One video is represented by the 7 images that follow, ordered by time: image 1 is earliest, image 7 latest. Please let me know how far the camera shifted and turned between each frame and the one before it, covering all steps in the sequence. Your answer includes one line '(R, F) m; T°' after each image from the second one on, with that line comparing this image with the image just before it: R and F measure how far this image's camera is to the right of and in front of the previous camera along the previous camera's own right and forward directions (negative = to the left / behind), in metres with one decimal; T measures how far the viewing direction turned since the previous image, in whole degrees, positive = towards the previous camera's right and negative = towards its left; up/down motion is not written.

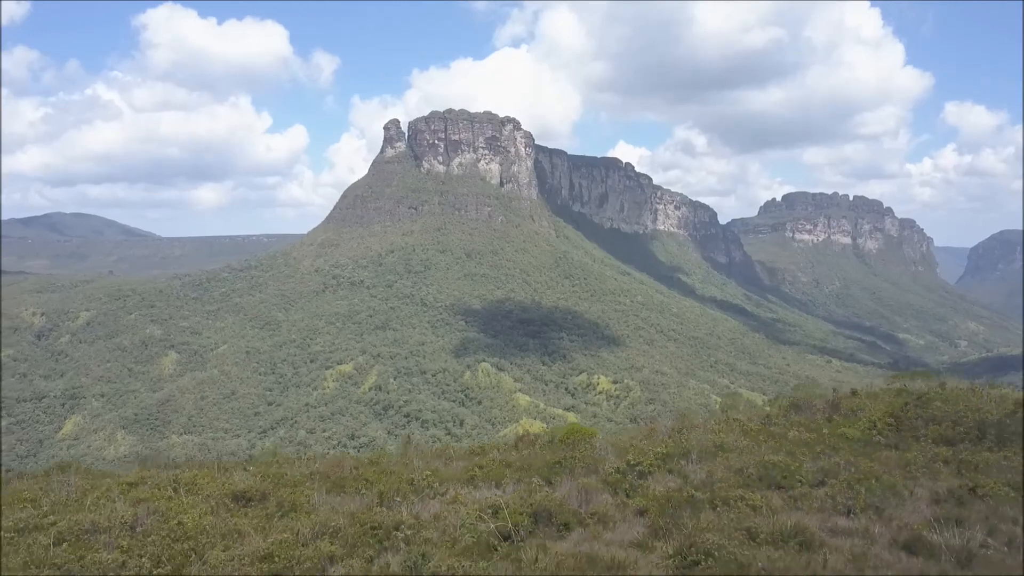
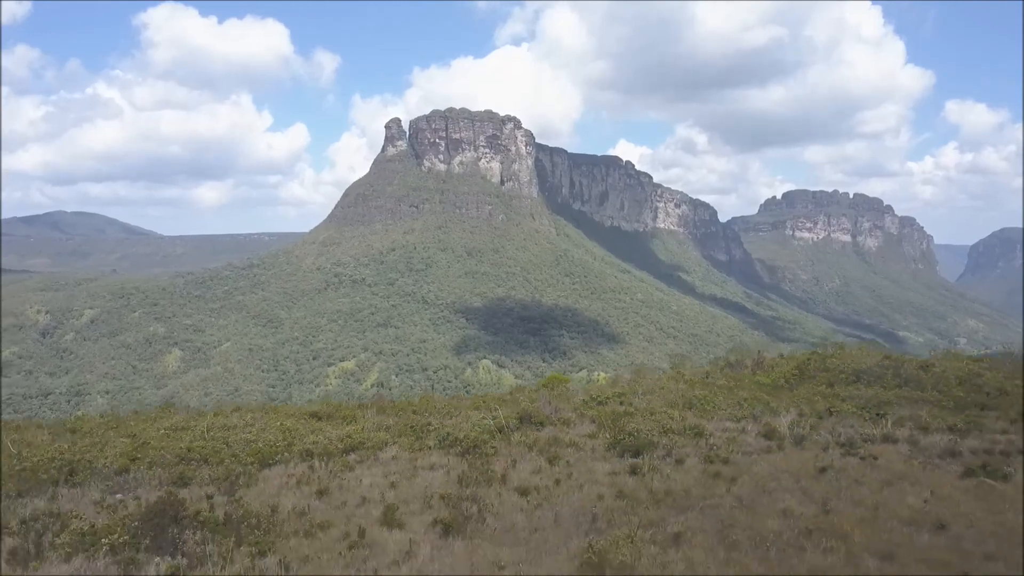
(0.0, -0.5) m; 0°
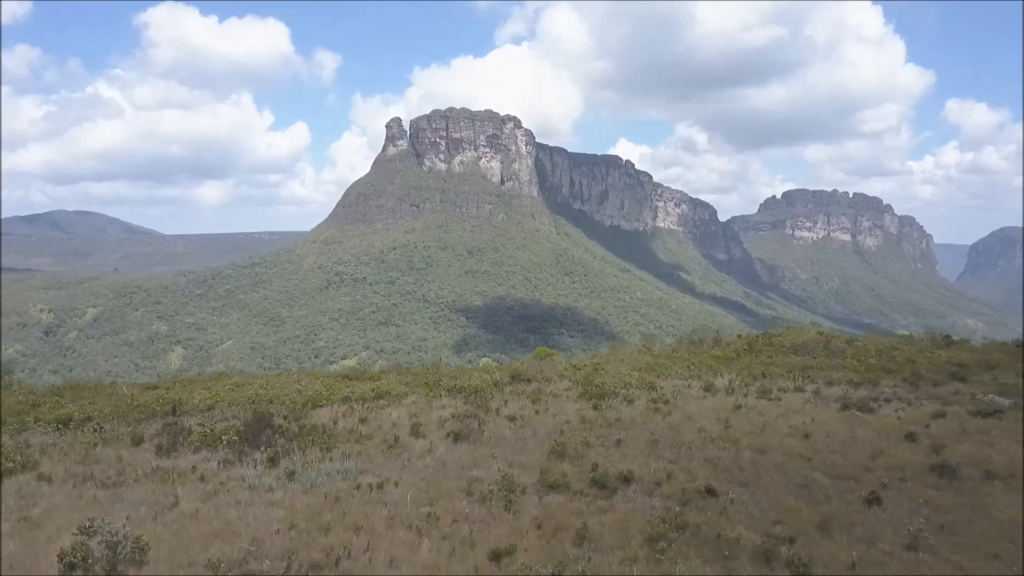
(0.0, -0.4) m; 0°
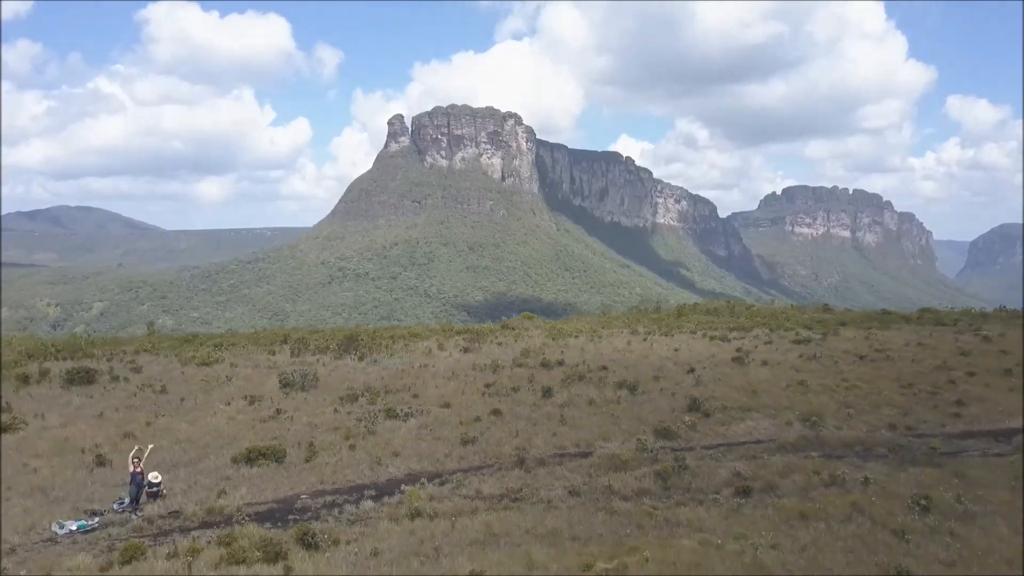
(0.0, -1.0) m; 0°
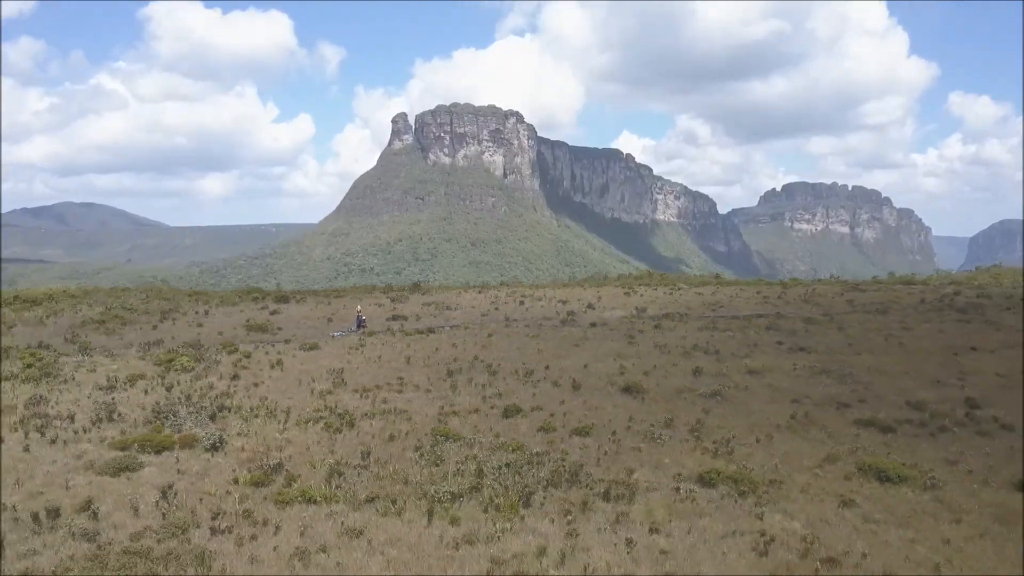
(-0.1, -1.9) m; 0°
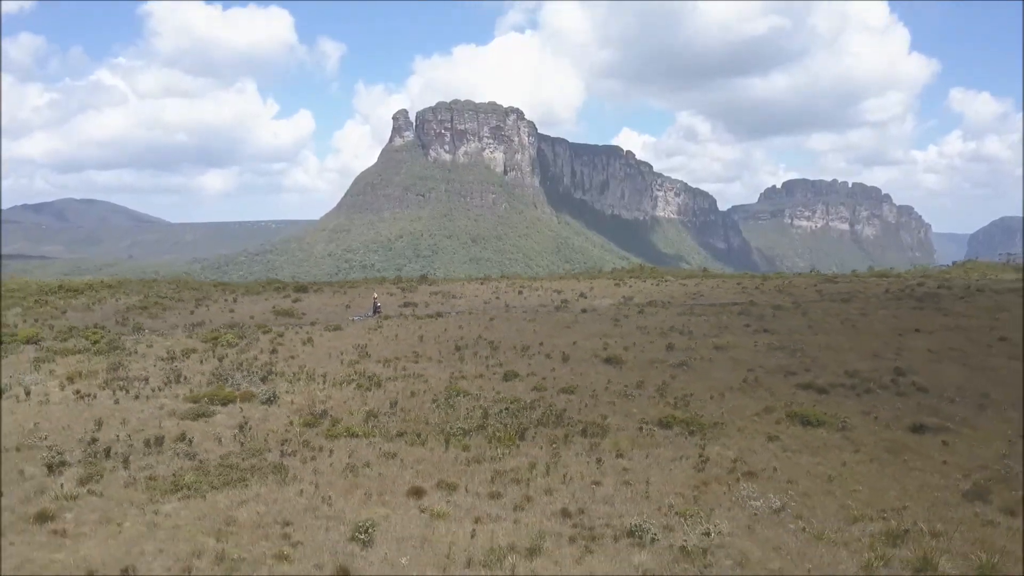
(-0.1, +1.9) m; 0°
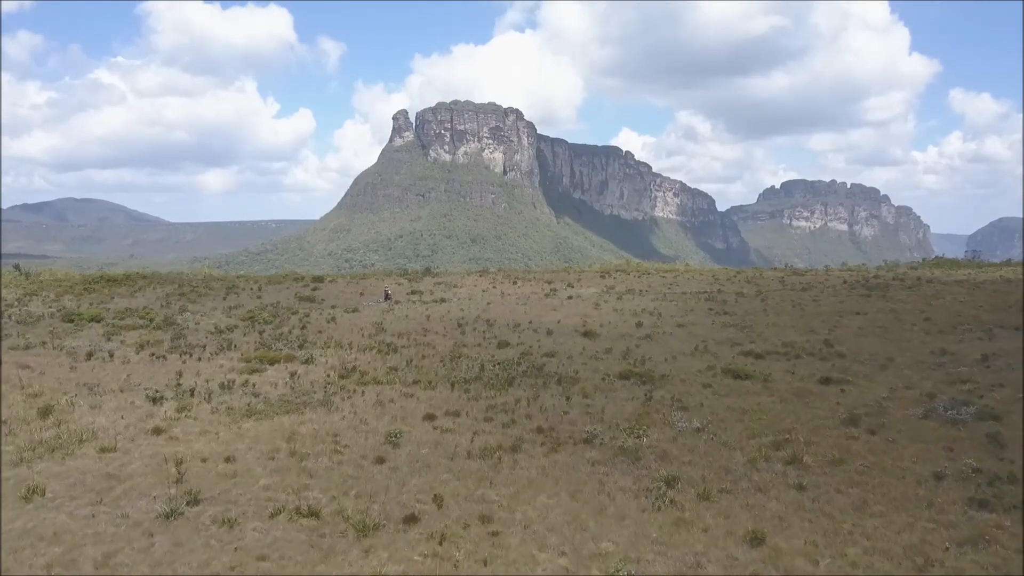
(+0.3, -3.3) m; 0°
